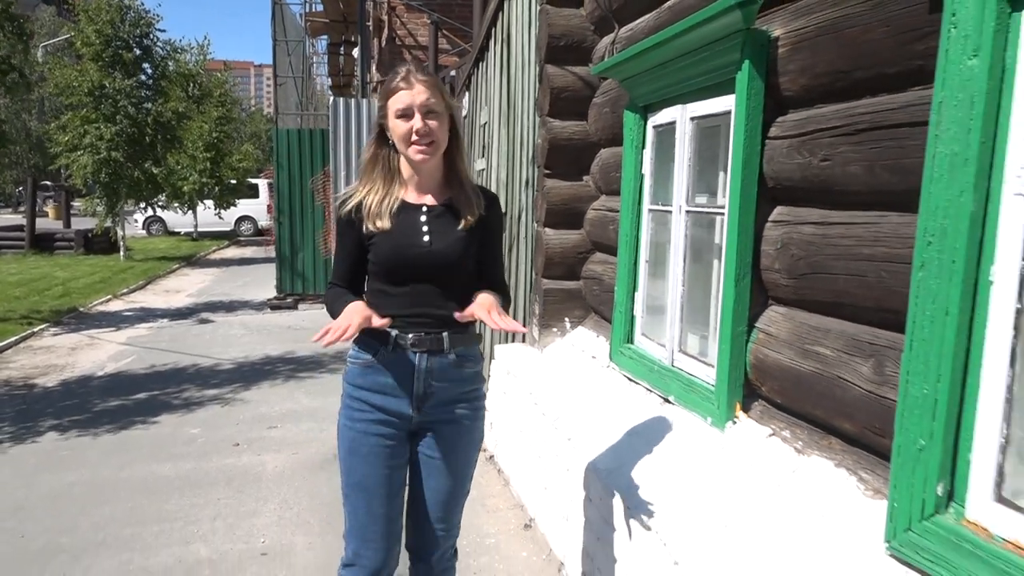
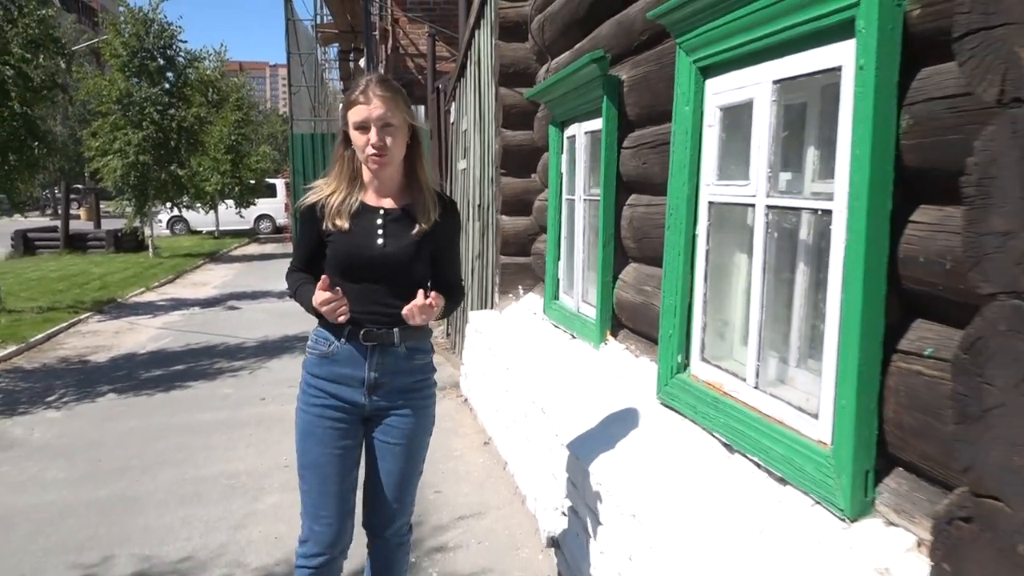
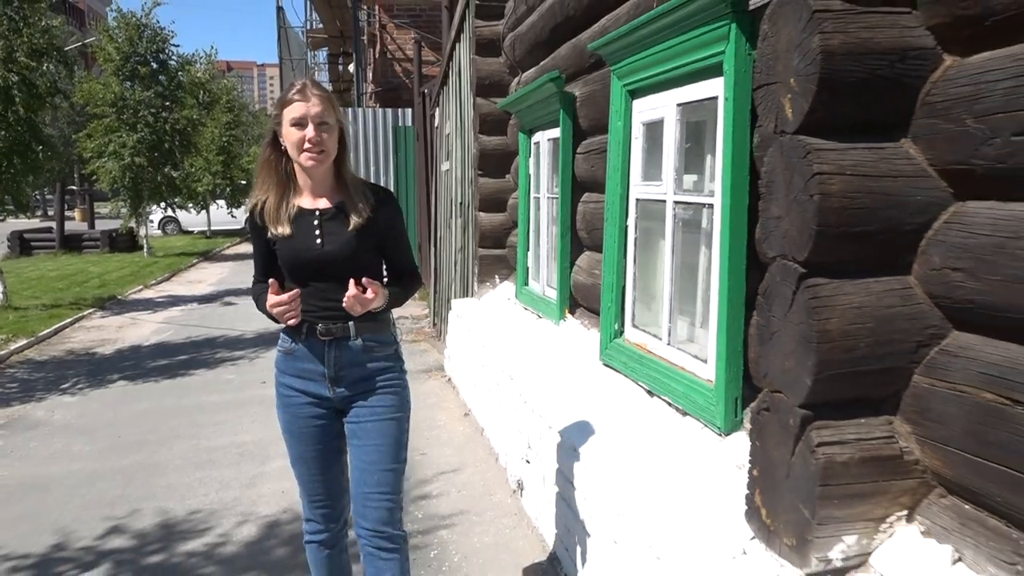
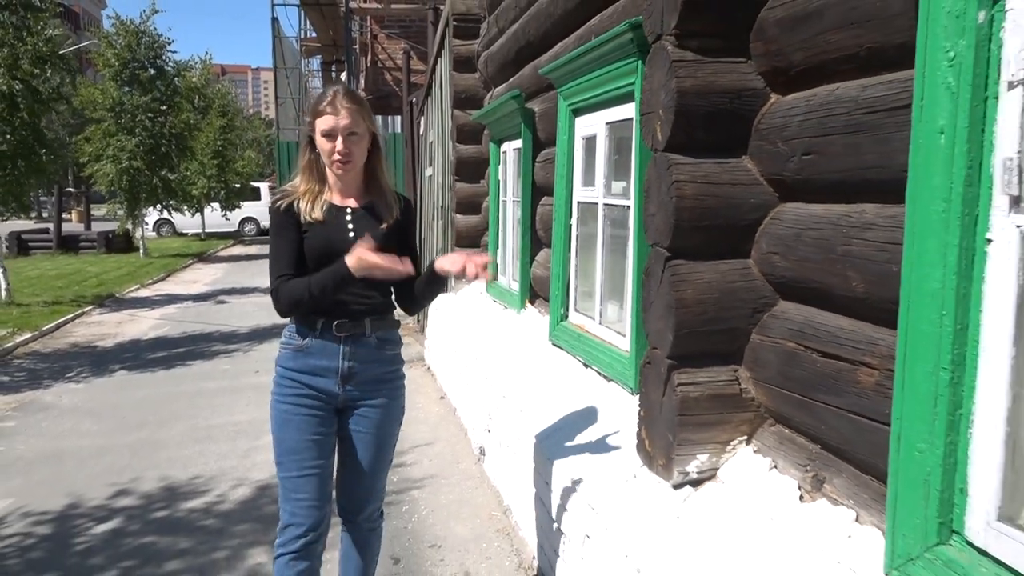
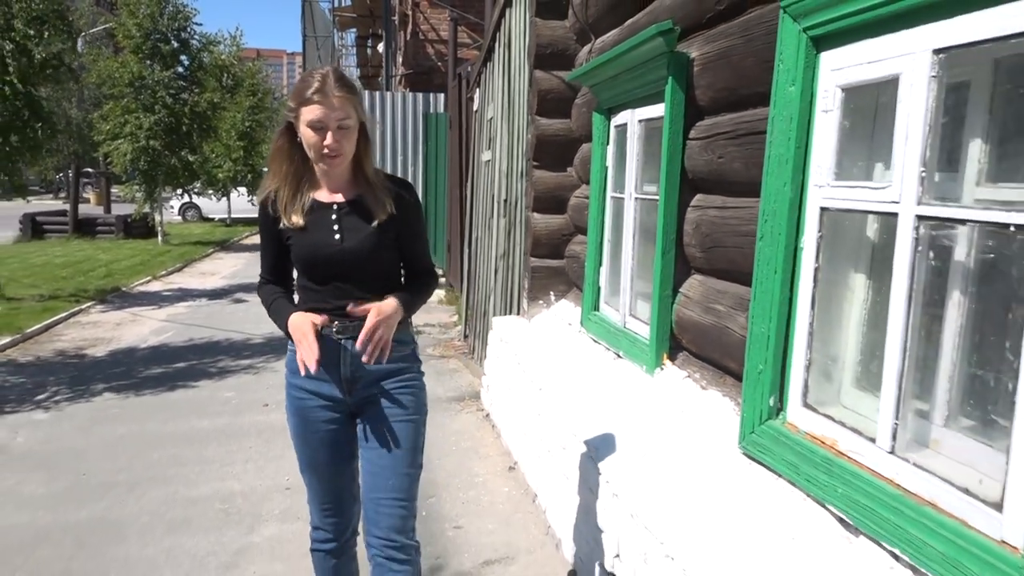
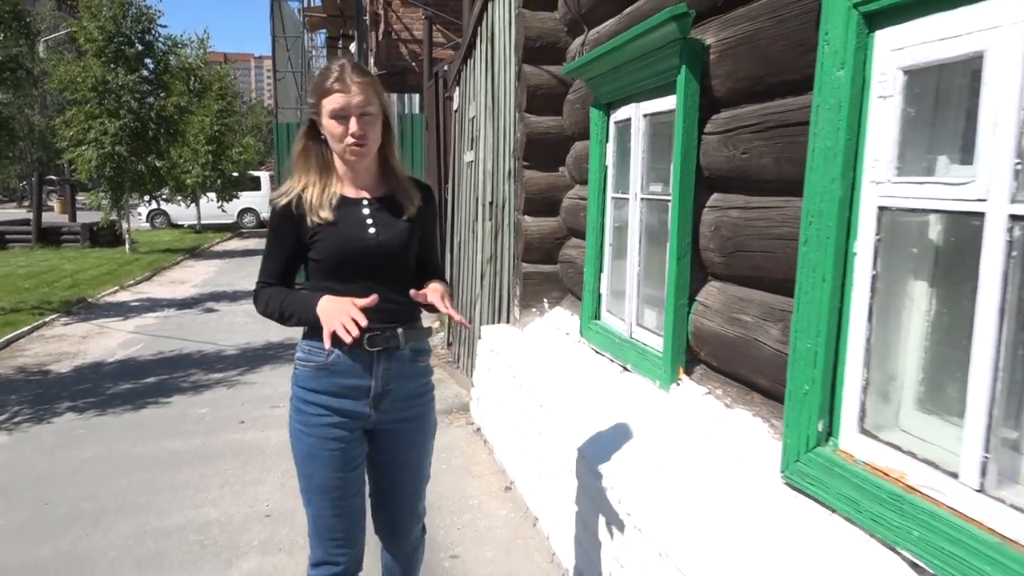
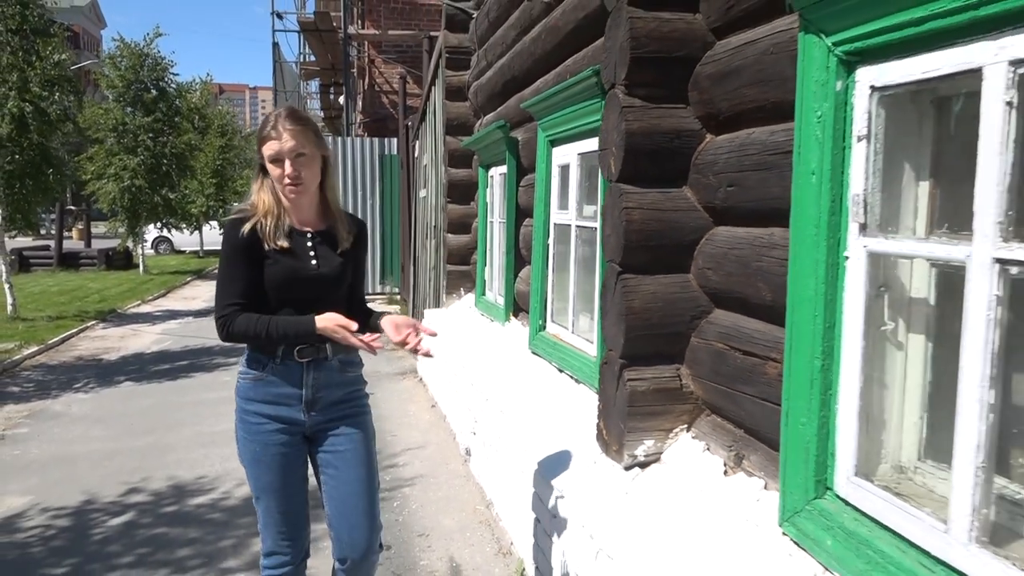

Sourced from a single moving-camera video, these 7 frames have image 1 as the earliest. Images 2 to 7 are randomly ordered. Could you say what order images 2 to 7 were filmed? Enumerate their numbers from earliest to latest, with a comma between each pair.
6, 5, 2, 3, 4, 7
